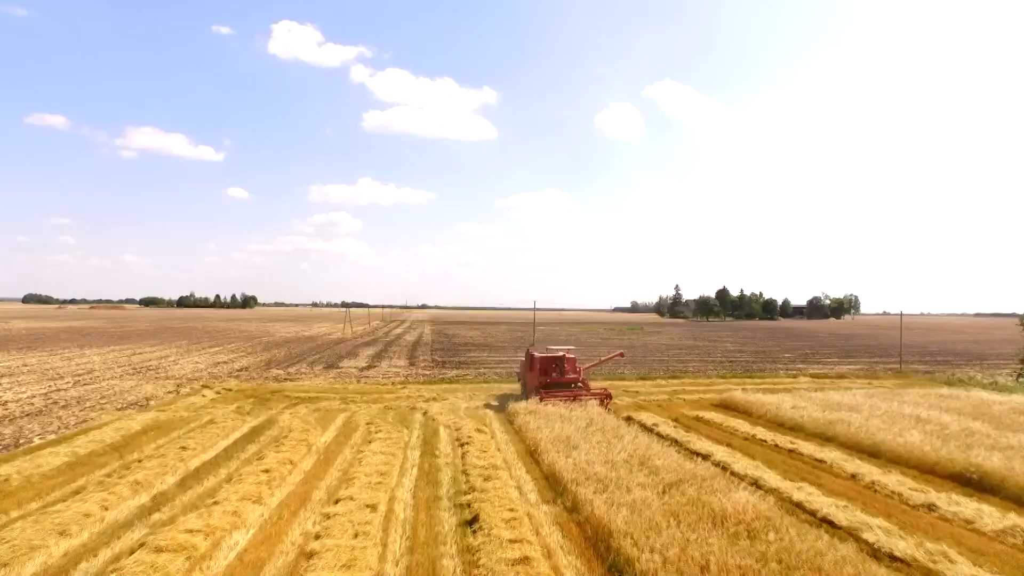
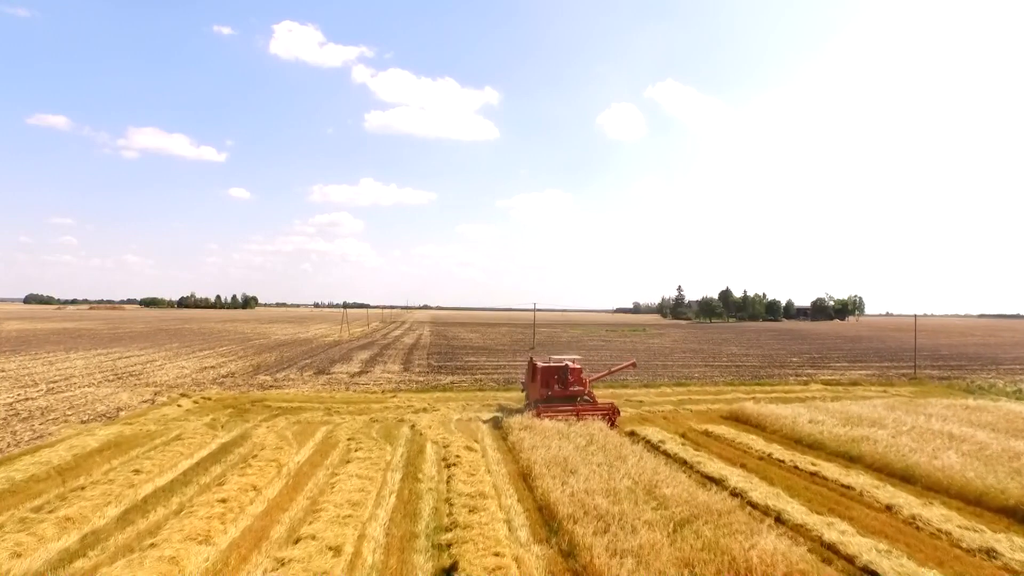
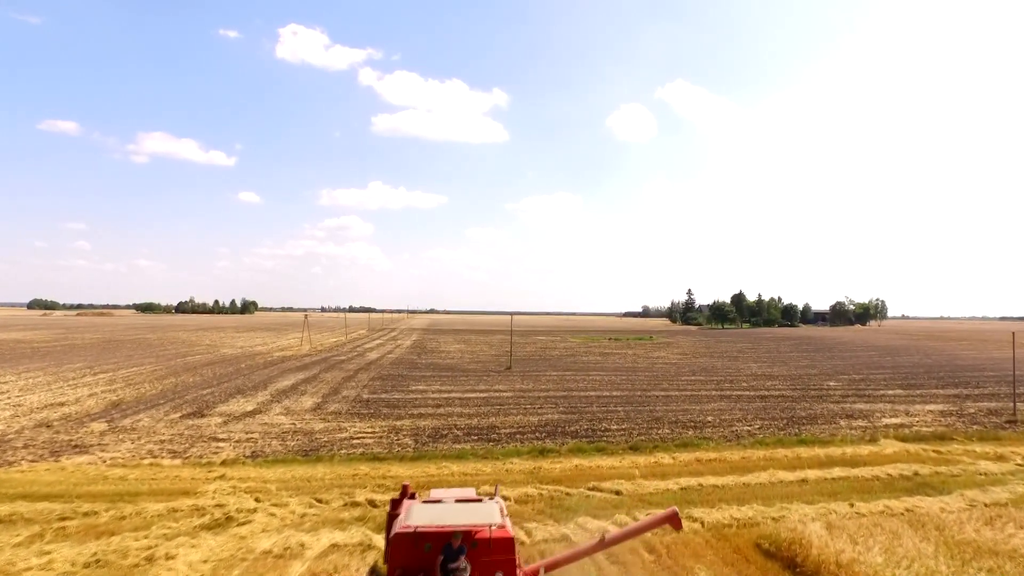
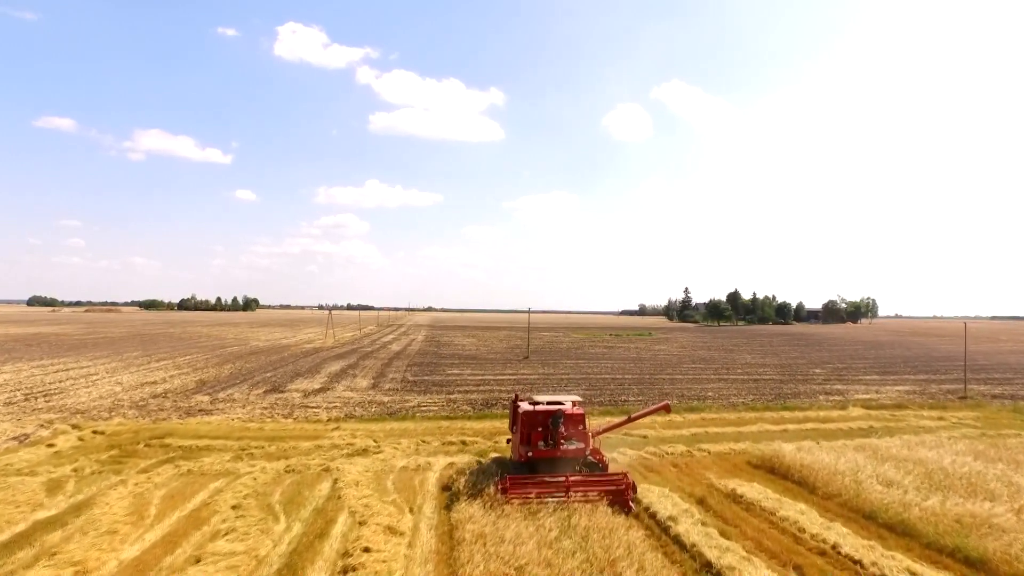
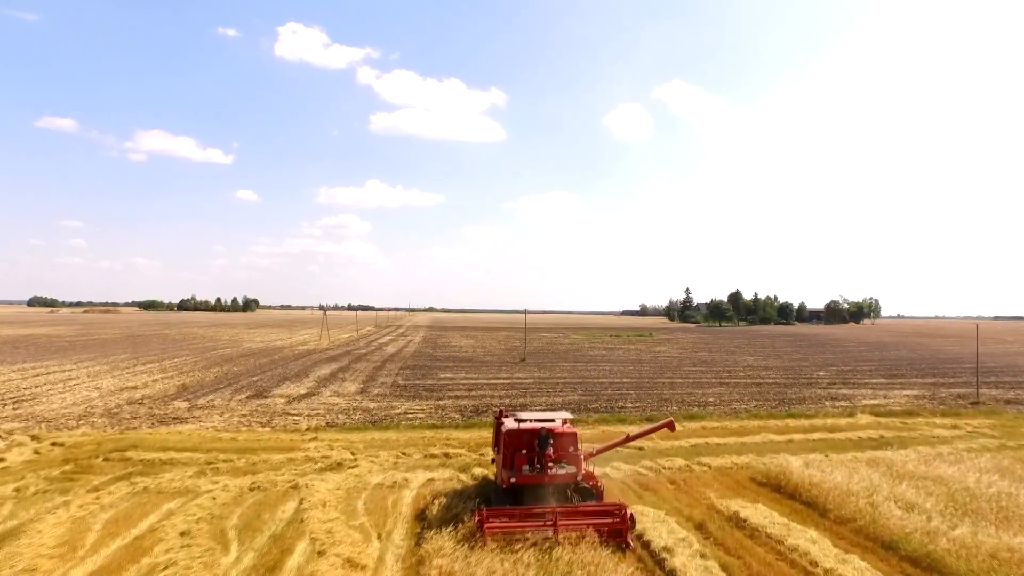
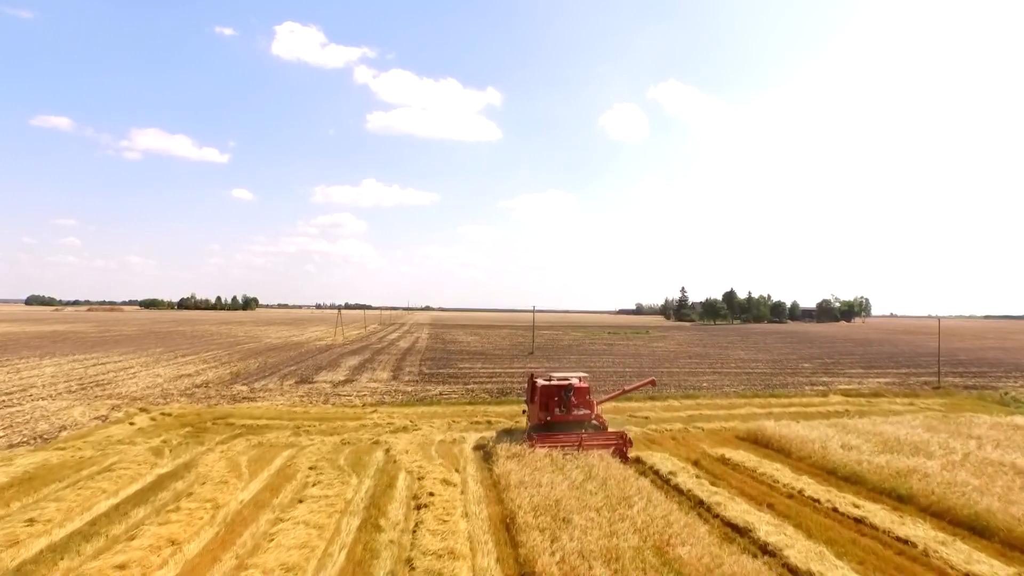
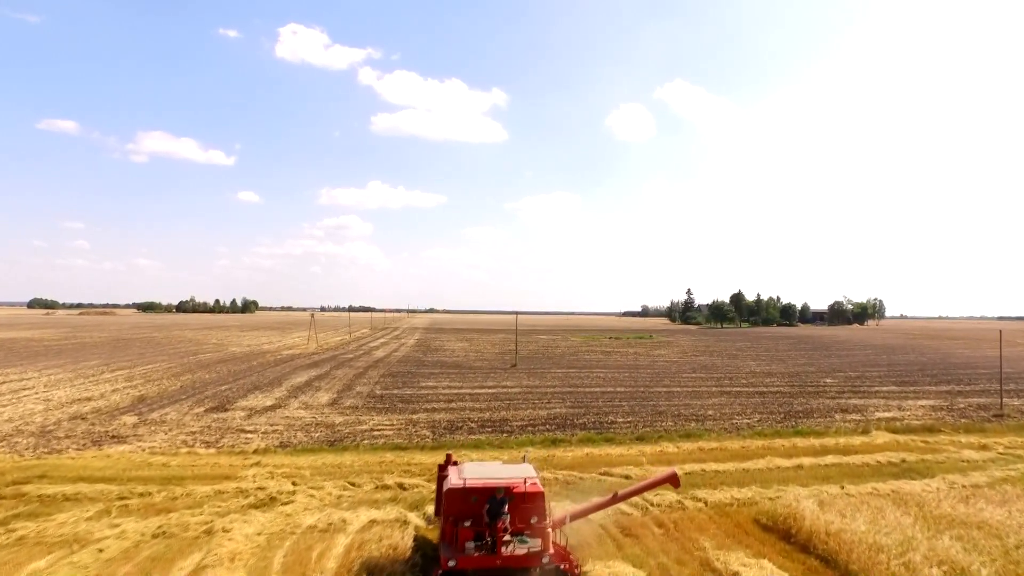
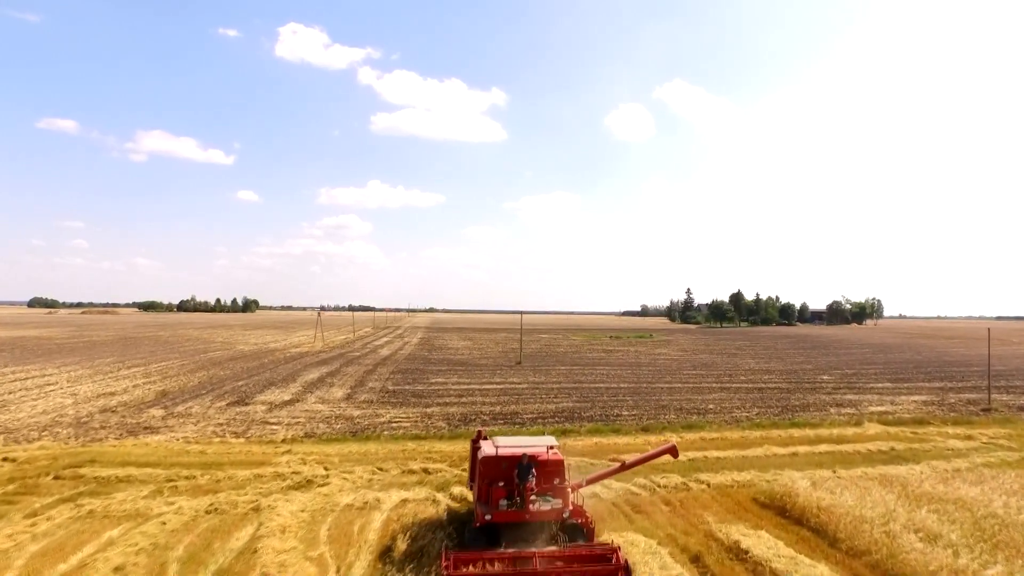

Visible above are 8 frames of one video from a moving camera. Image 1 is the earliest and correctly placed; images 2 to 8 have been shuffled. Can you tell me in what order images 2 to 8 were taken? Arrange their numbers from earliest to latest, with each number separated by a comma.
2, 6, 4, 5, 8, 7, 3
